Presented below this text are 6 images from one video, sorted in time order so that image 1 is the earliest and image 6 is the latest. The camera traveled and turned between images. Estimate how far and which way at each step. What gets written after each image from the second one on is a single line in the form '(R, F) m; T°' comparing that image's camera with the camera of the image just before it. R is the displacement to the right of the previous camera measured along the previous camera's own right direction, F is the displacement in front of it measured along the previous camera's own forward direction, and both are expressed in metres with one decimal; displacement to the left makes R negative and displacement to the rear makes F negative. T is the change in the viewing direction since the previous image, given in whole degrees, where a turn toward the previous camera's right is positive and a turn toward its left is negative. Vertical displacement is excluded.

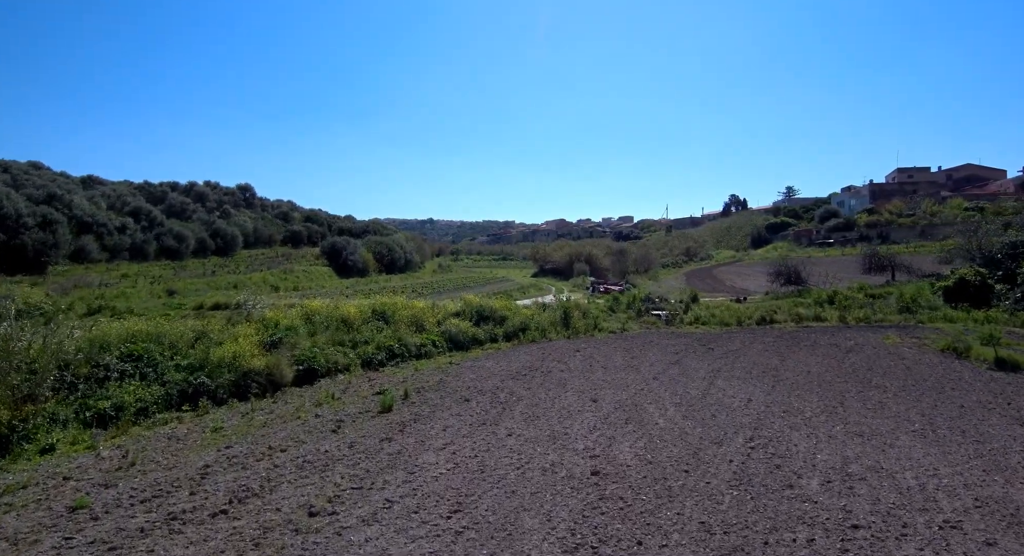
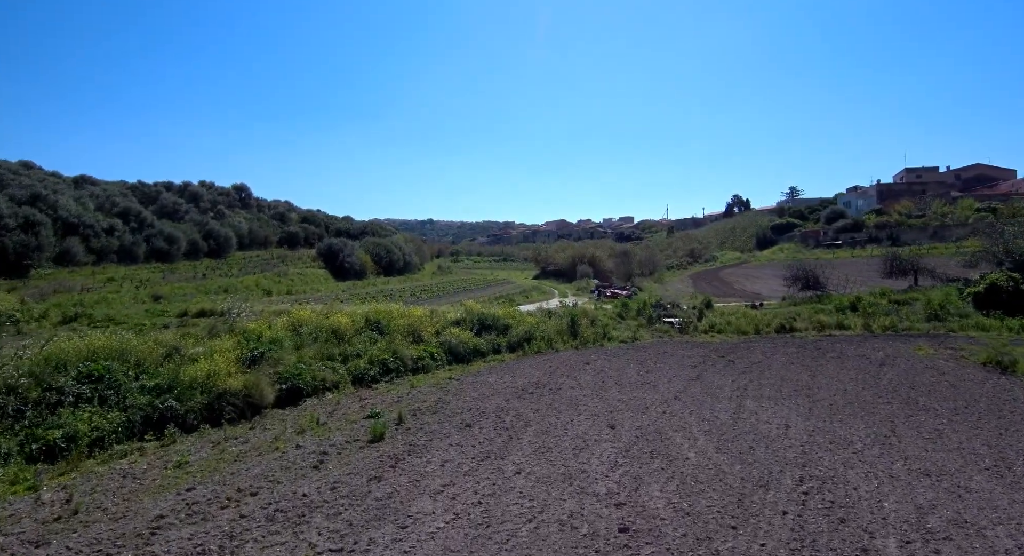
(-0.2, +1.6) m; 0°
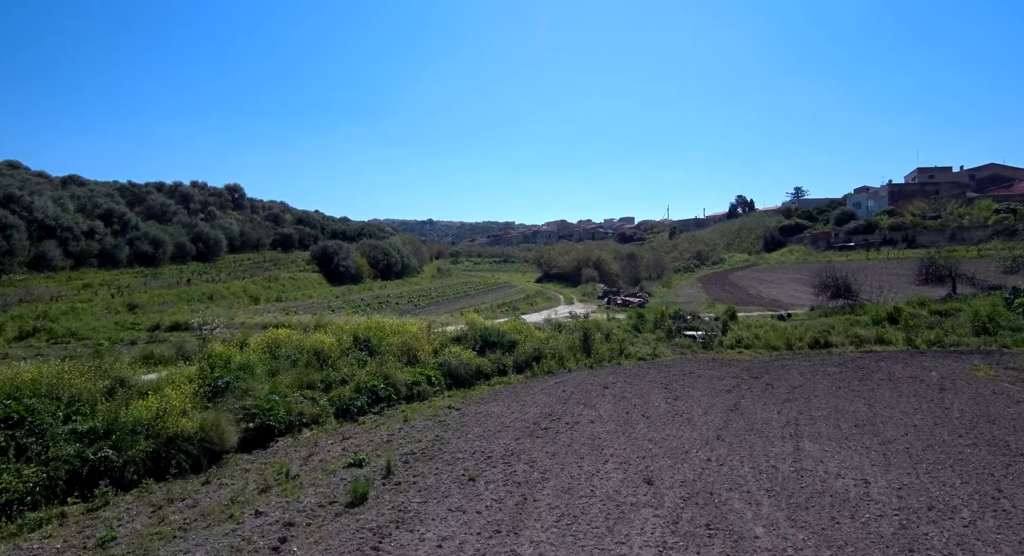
(-0.3, +2.4) m; 0°
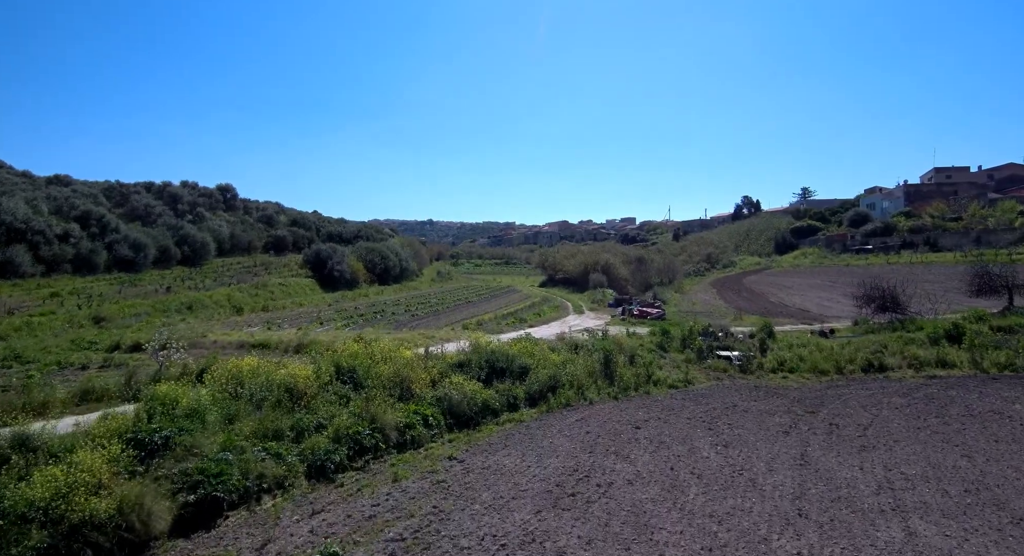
(-0.3, +2.9) m; 0°
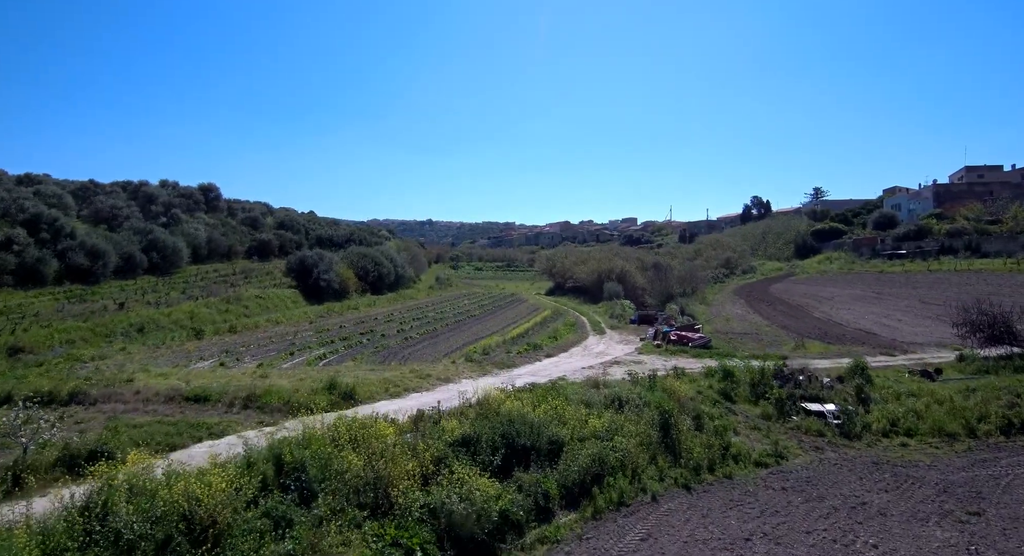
(-0.6, +5.1) m; 0°
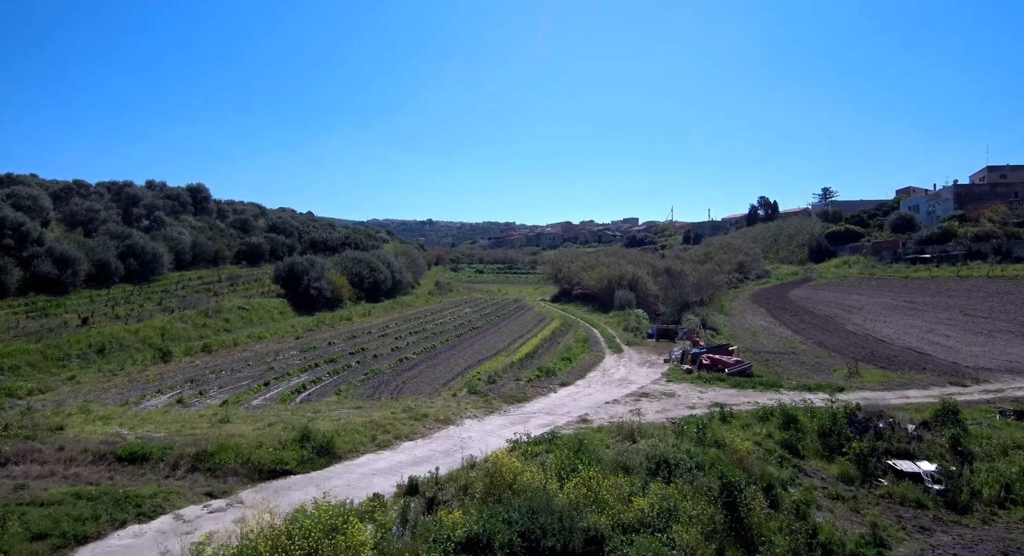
(-0.4, +3.1) m; 0°
